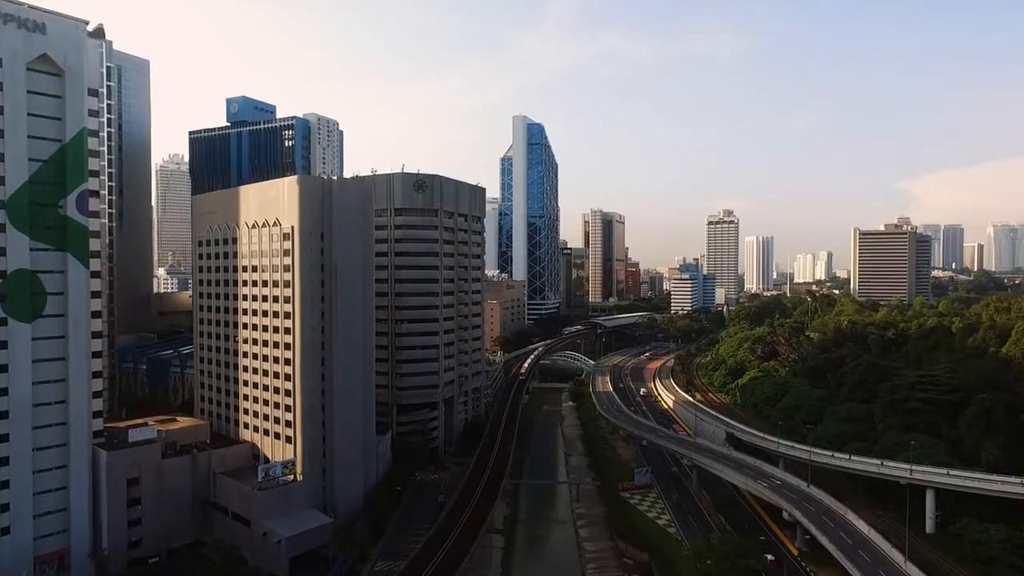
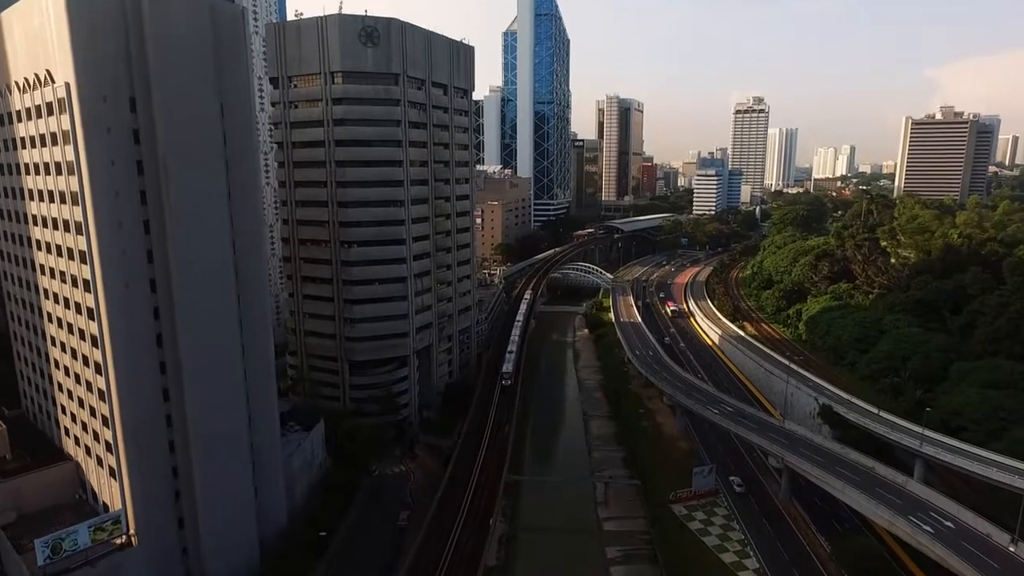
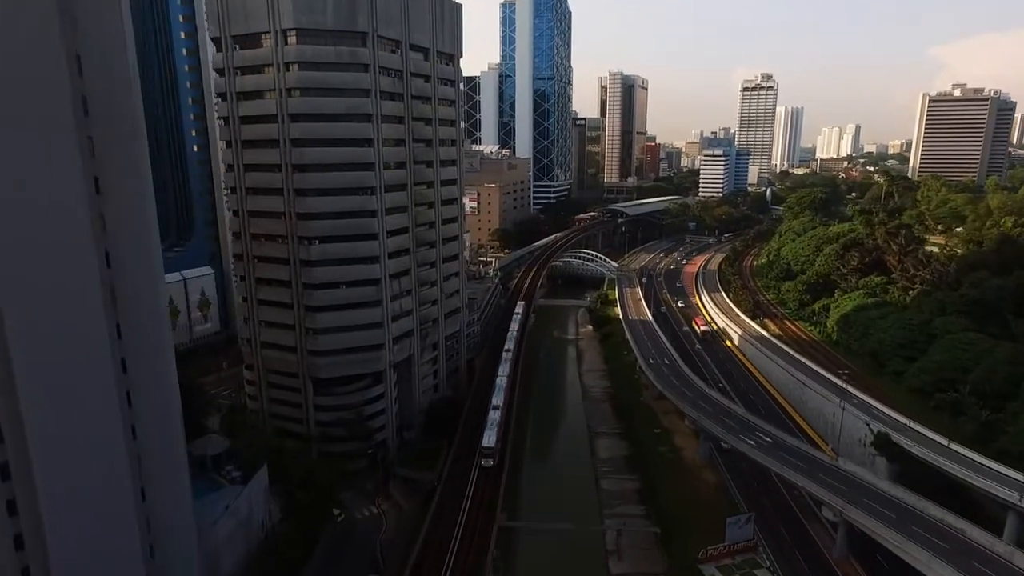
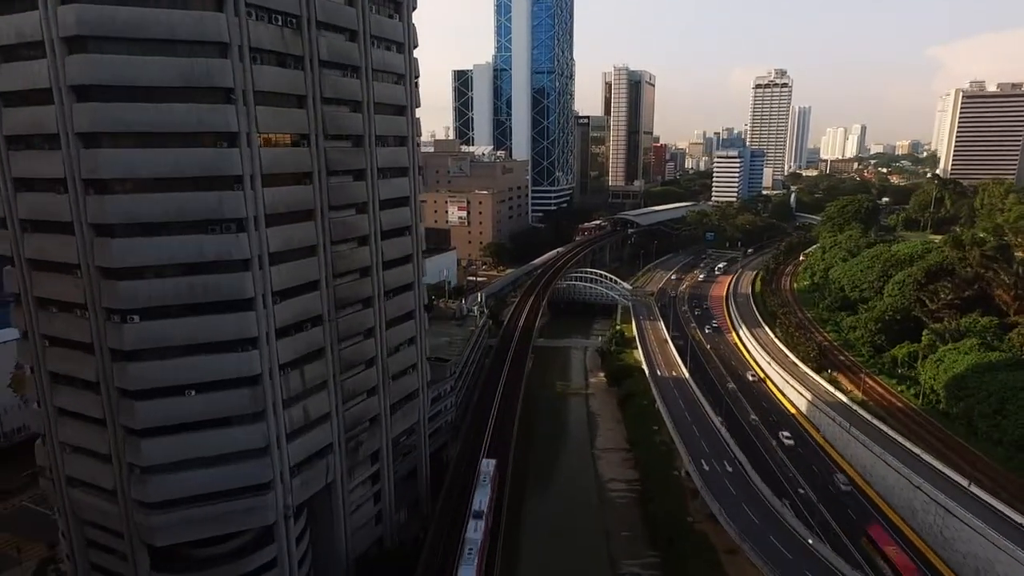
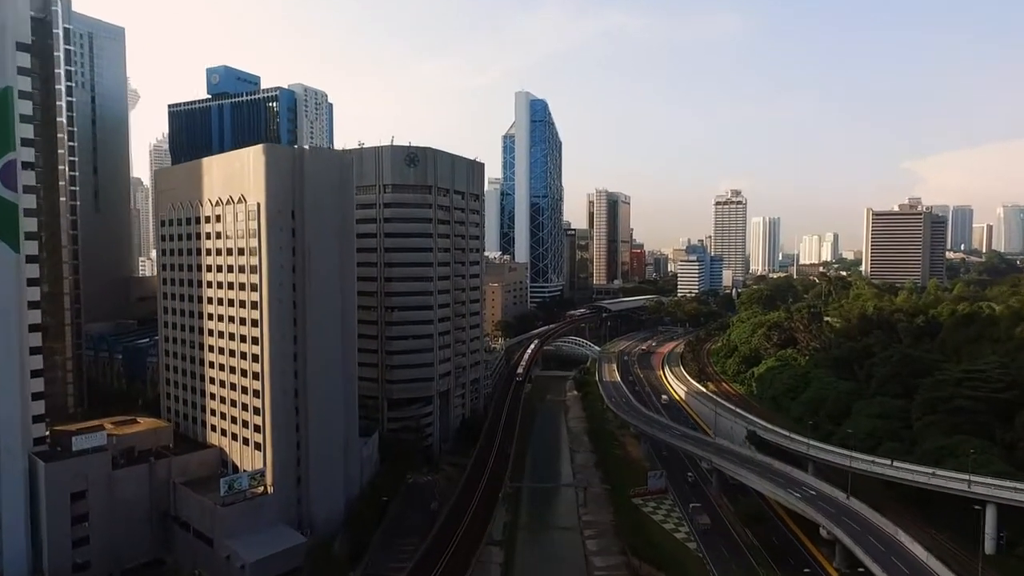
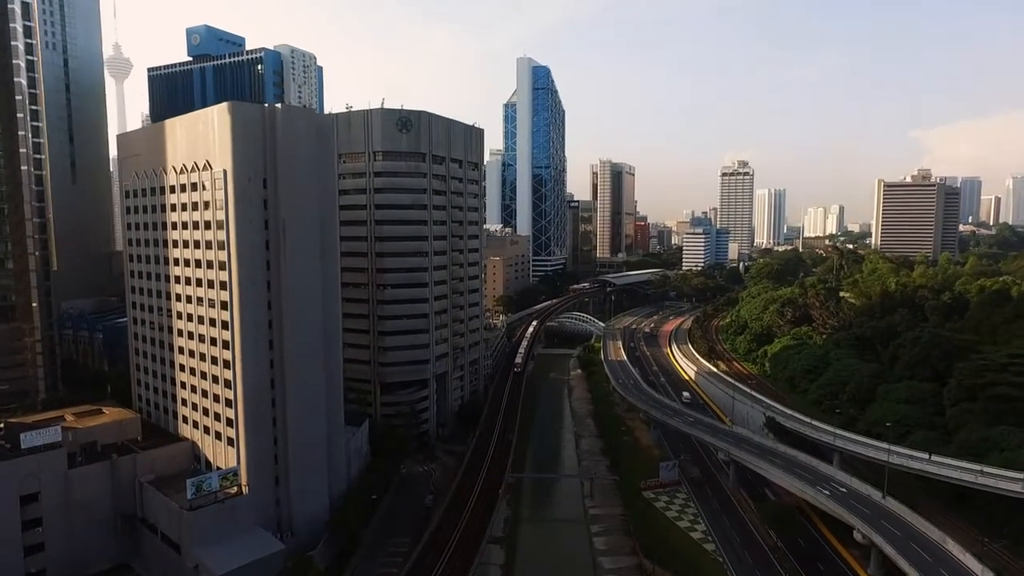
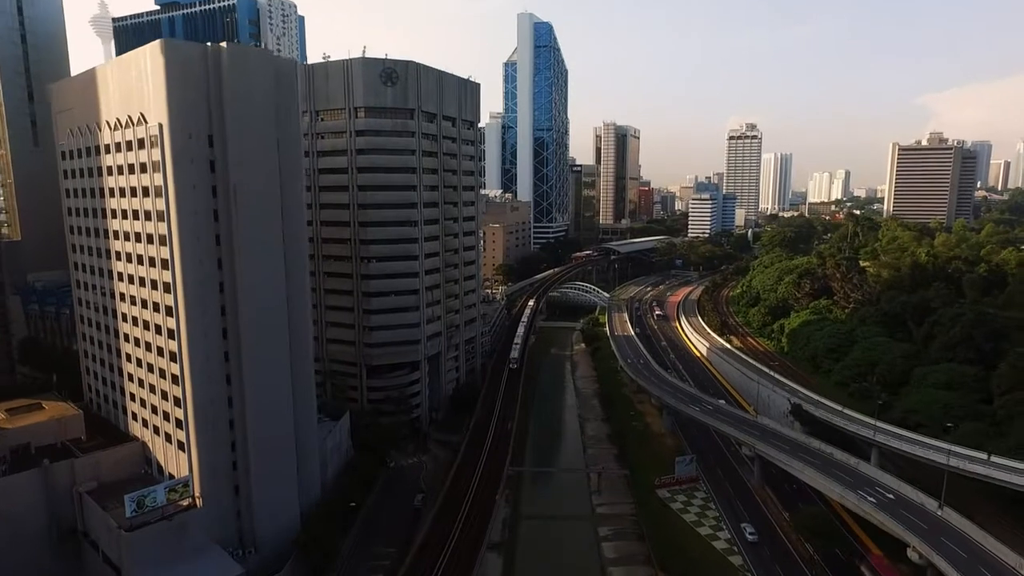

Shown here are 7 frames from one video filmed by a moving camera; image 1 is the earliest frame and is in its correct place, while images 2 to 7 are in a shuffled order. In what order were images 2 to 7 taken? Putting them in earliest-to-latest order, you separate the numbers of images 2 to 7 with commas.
5, 6, 7, 2, 3, 4
